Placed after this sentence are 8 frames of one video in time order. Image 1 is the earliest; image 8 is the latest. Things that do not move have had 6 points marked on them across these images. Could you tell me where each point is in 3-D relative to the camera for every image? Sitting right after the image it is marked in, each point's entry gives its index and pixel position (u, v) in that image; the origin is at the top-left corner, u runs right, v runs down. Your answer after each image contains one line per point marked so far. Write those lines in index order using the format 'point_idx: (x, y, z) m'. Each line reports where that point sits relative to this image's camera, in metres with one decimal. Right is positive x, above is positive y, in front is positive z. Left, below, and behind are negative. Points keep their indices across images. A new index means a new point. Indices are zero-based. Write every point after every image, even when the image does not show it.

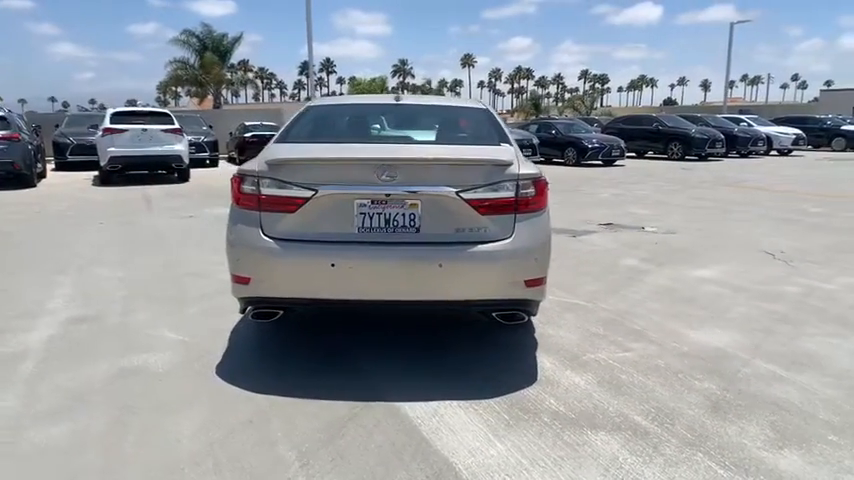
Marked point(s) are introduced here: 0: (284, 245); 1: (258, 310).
0: (-0.8, 0.0, +3.4) m
1: (-1.0, -0.4, +3.6) m
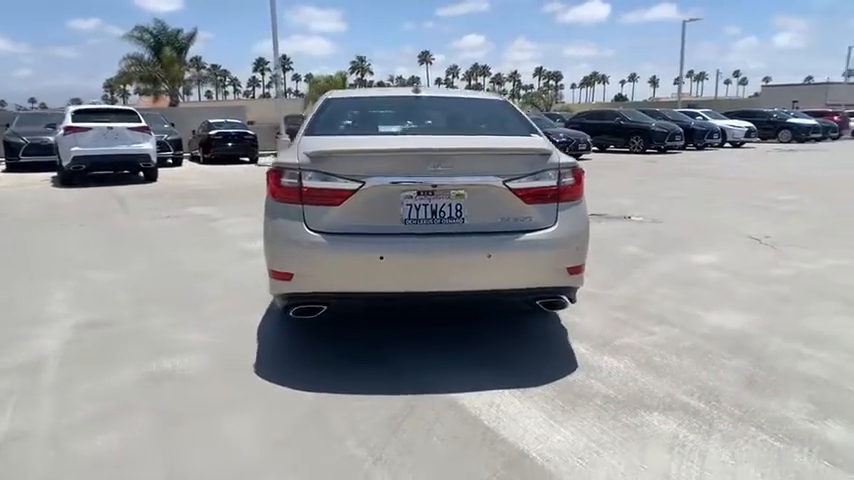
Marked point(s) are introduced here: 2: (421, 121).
0: (-0.6, 0.0, +3.4) m
1: (-0.8, -0.4, +3.6) m
2: (0.0, +1.0, +4.5) m
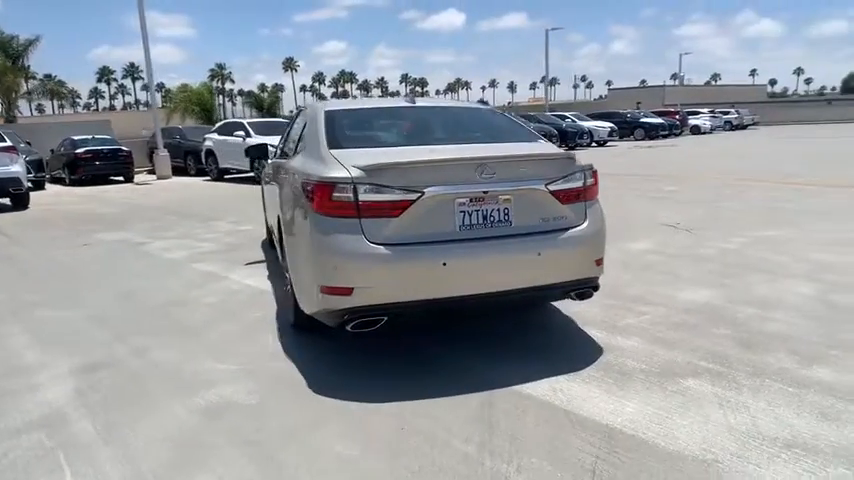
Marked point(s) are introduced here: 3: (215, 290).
0: (-0.2, -0.1, +3.5) m
1: (-0.4, -0.5, +3.6) m
2: (0.0, +0.9, +4.7) m
3: (-2.1, -0.5, +5.7) m
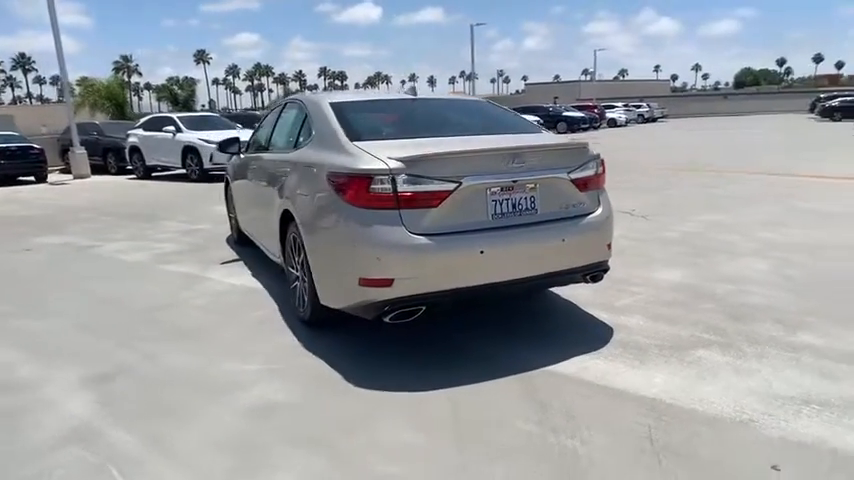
0: (0.0, 0.0, +3.5) m
1: (-0.2, -0.4, +3.6) m
2: (+0.1, +1.0, +4.7) m
3: (-2.1, -0.5, +5.5) m
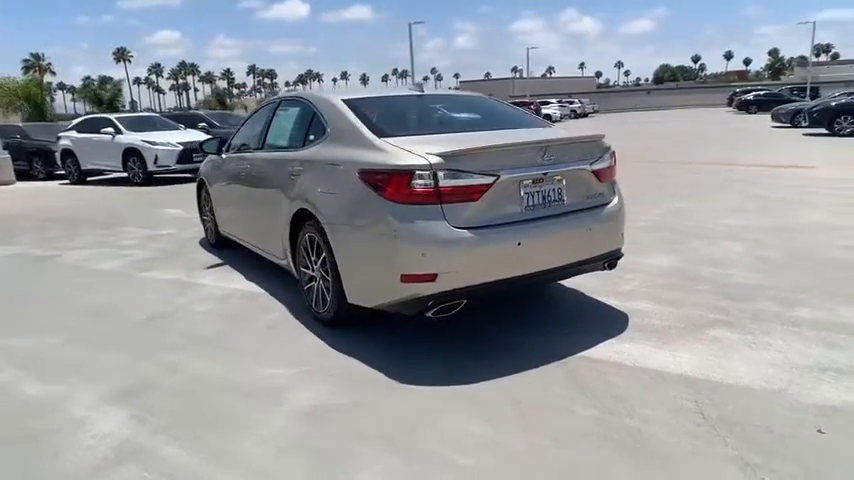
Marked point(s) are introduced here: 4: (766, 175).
0: (+0.3, 0.0, +3.5) m
1: (+0.1, -0.4, +3.6) m
2: (+0.2, +1.0, +4.8) m
3: (-2.1, -0.5, +5.3) m
4: (+6.4, +1.2, +10.9) m
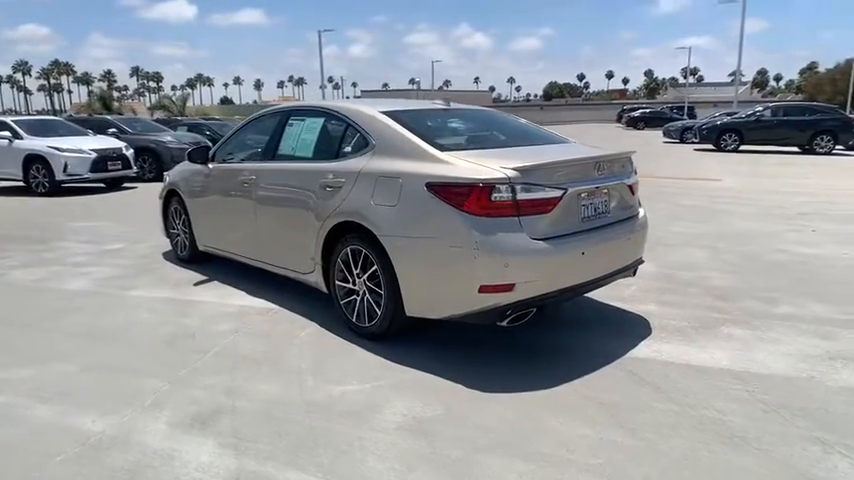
0: (+0.8, 0.0, +3.7) m
1: (+0.5, -0.5, +3.7) m
2: (+0.4, +0.9, +4.9) m
3: (-1.8, -0.7, +5.0) m
4: (+5.4, +1.1, +12.1) m
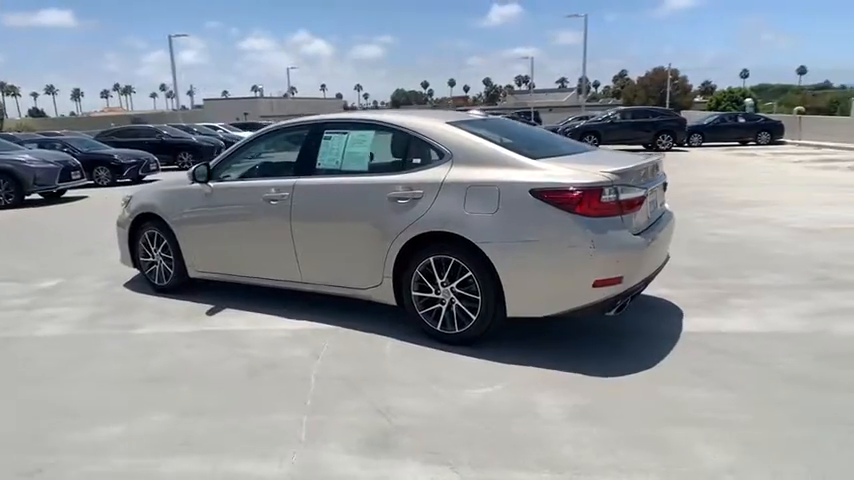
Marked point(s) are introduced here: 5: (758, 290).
0: (+1.5, 0.0, +4.2) m
1: (+1.3, -0.5, +4.1) m
2: (+0.8, +0.9, +5.2) m
3: (-1.3, -0.8, +4.7) m
4: (+3.6, +1.3, +13.5) m
5: (+3.3, -0.5, +5.9) m
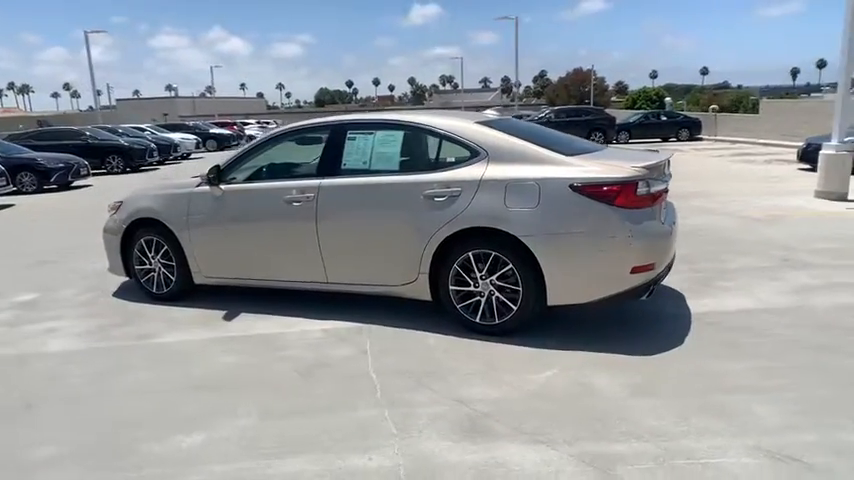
0: (+1.9, +0.1, +4.5) m
1: (+1.7, -0.4, +4.5) m
2: (+0.9, +1.0, +5.5) m
3: (-1.0, -0.8, +4.7) m
4: (+2.7, +1.4, +14.1) m
5: (+3.4, -0.4, +6.5) m
